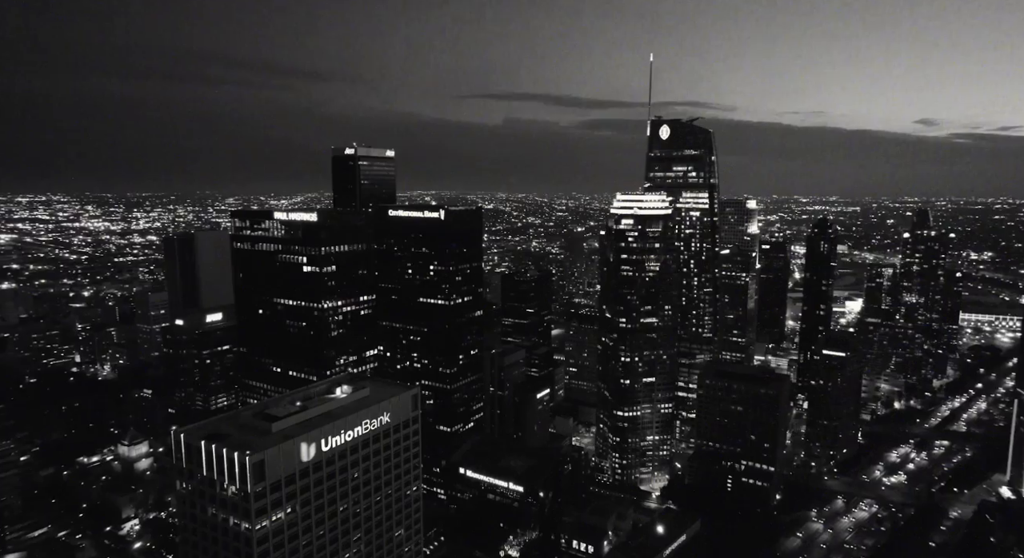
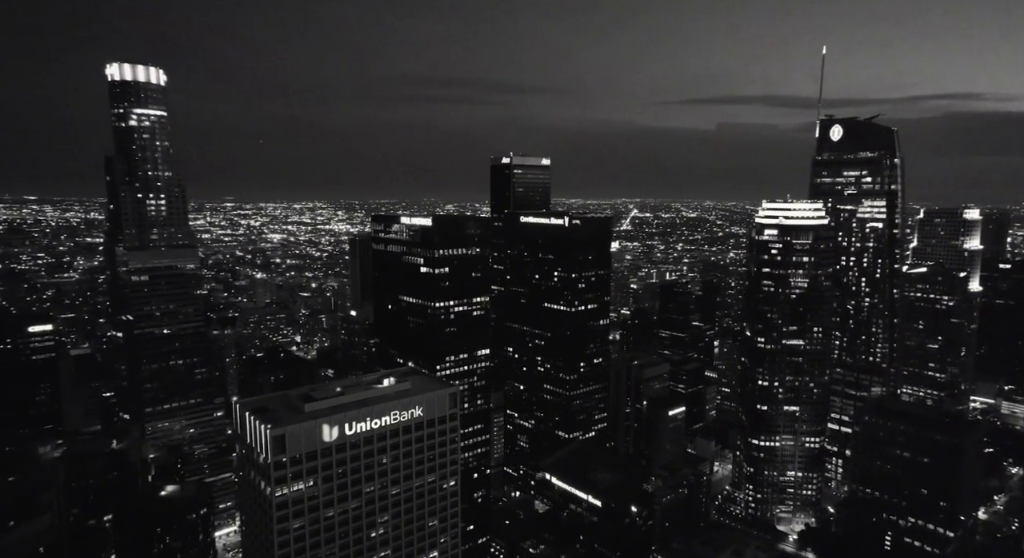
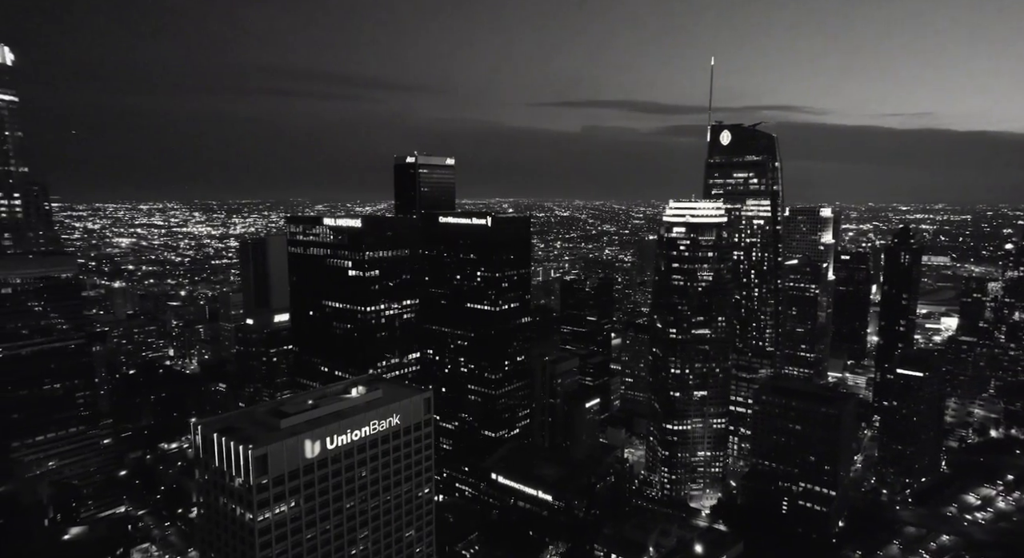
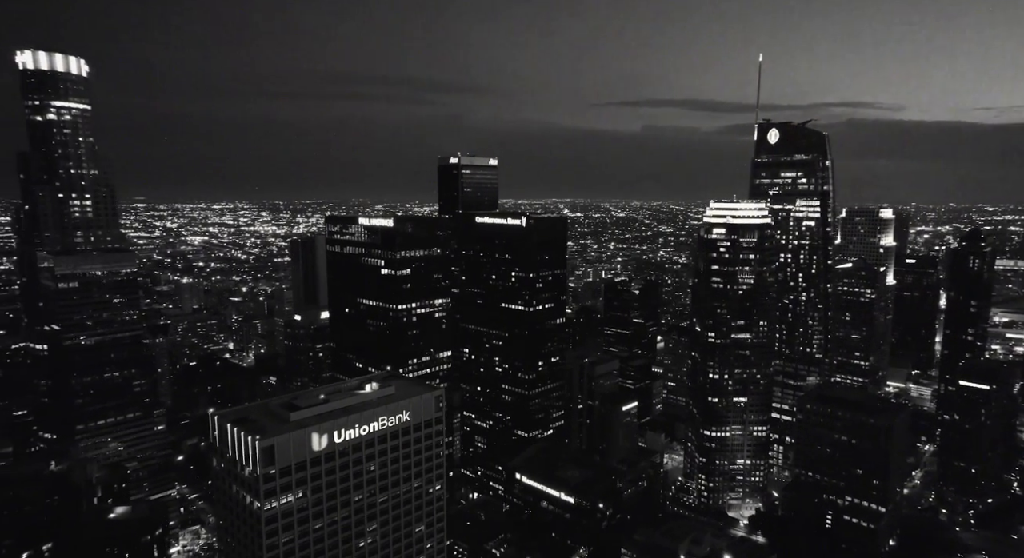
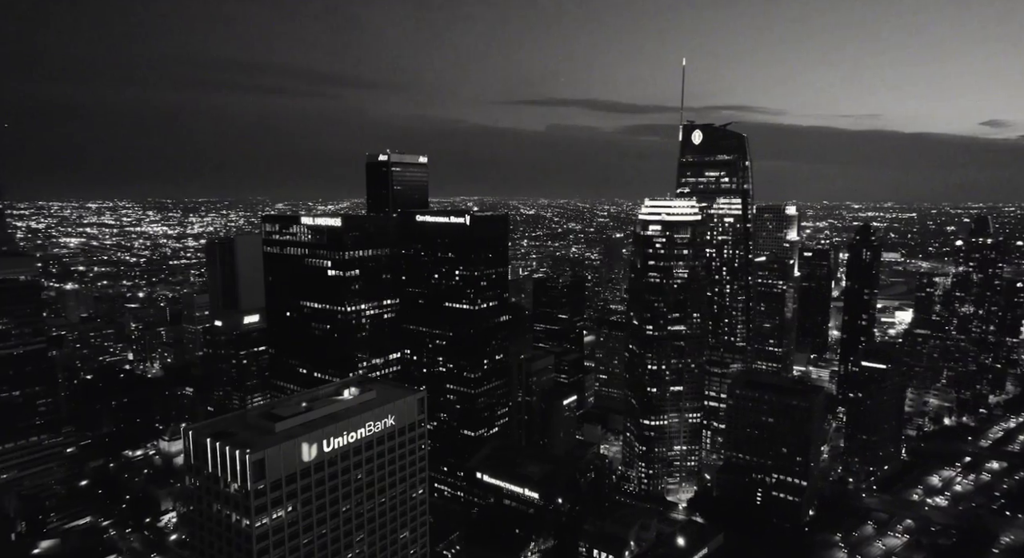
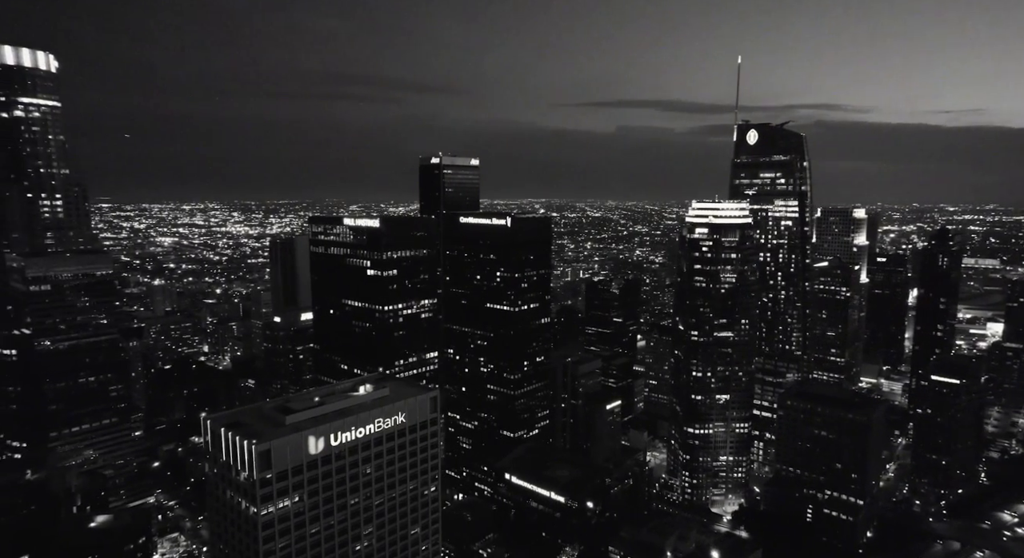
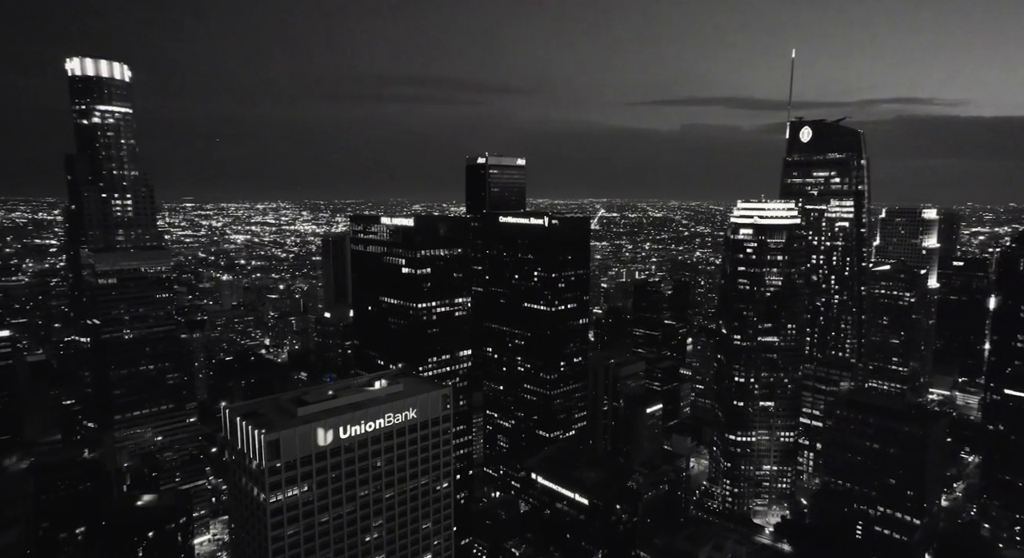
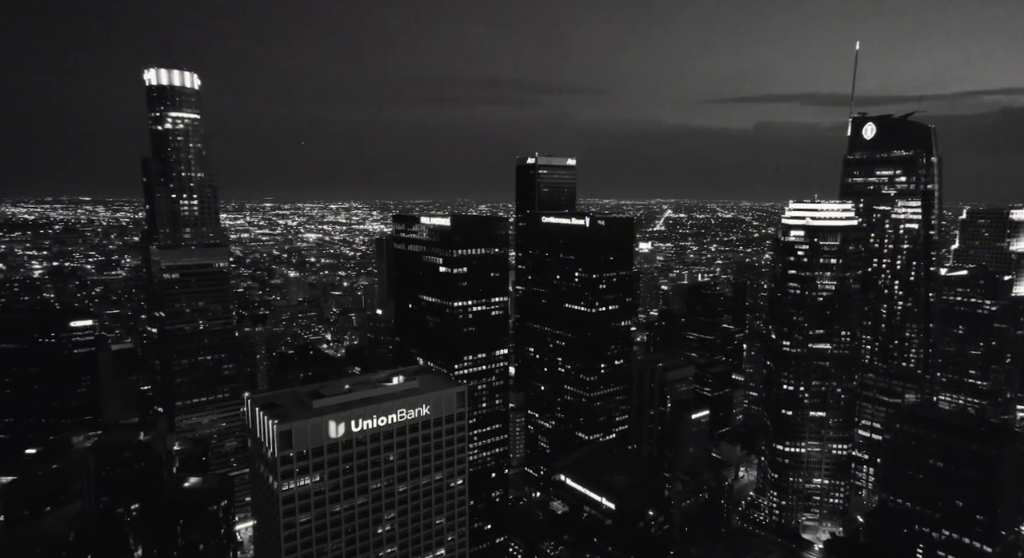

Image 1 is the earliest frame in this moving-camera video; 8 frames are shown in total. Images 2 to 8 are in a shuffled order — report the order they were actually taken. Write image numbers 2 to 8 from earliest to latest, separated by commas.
5, 3, 6, 4, 7, 2, 8
